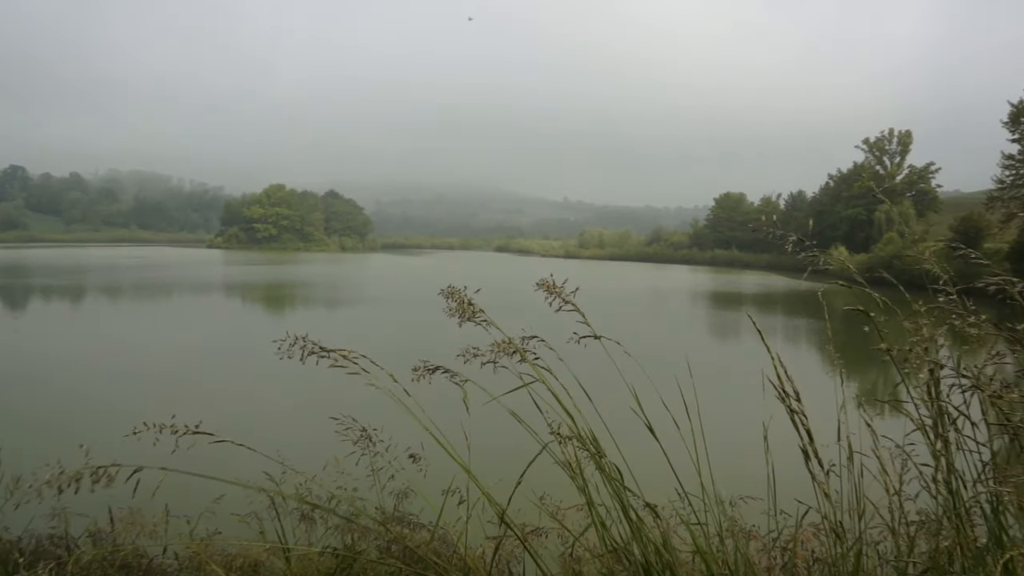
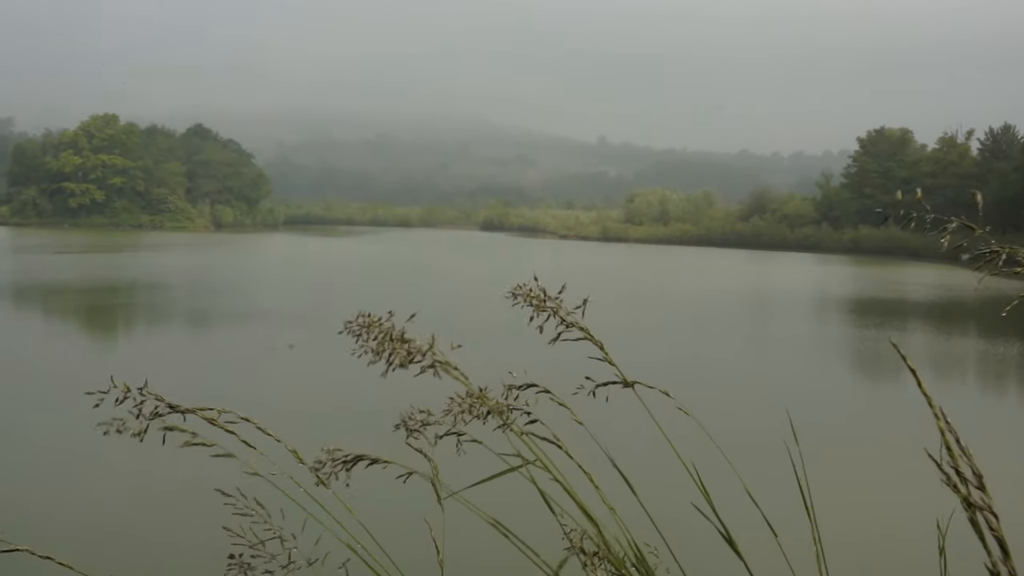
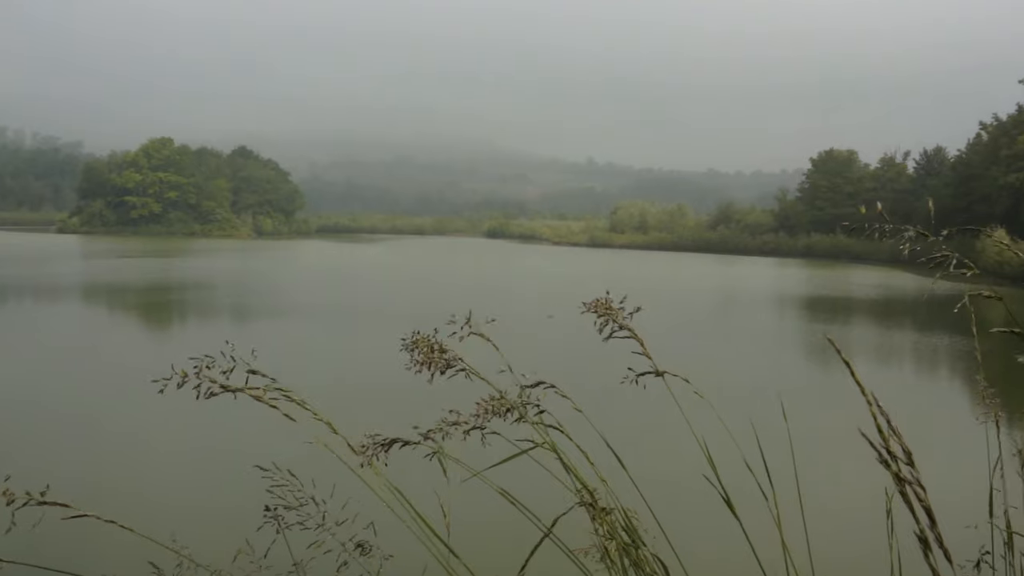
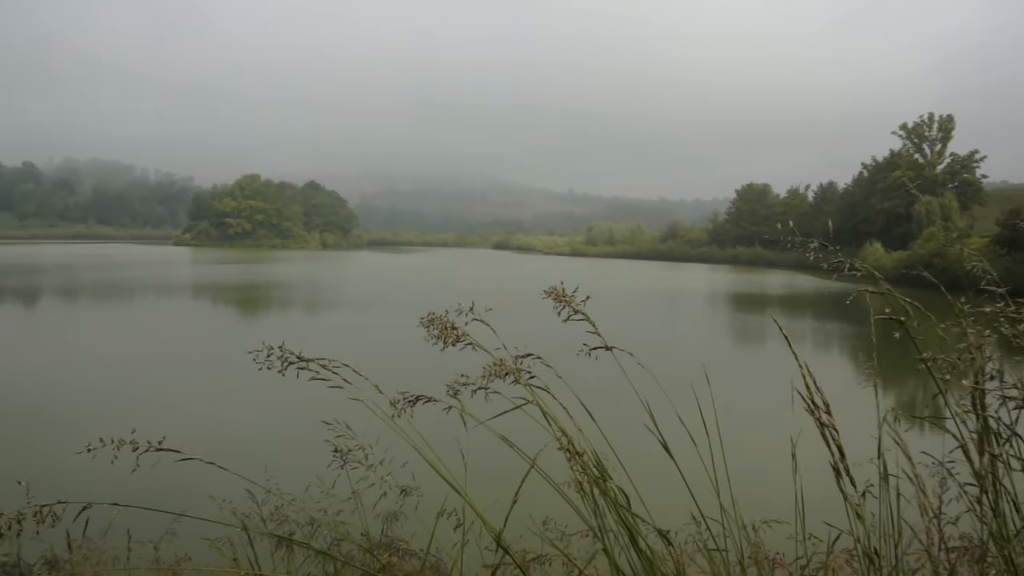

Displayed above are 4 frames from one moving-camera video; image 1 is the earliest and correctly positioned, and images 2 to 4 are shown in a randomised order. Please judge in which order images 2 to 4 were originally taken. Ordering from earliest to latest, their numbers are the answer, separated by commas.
4, 3, 2
